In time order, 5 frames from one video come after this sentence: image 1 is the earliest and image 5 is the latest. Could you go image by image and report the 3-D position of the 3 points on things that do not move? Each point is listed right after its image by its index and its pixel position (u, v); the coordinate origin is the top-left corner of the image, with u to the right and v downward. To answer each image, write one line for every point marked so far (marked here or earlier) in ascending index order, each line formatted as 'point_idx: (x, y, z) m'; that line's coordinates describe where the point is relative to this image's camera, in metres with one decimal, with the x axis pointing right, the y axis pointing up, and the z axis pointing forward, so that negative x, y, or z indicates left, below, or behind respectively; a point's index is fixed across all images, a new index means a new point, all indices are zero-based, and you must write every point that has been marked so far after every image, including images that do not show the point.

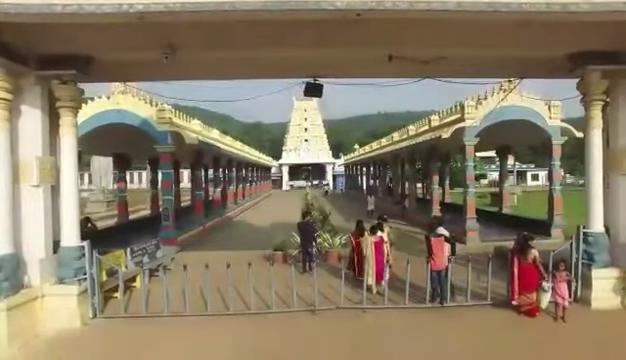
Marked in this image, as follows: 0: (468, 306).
0: (+3.1, -2.5, +8.4) m
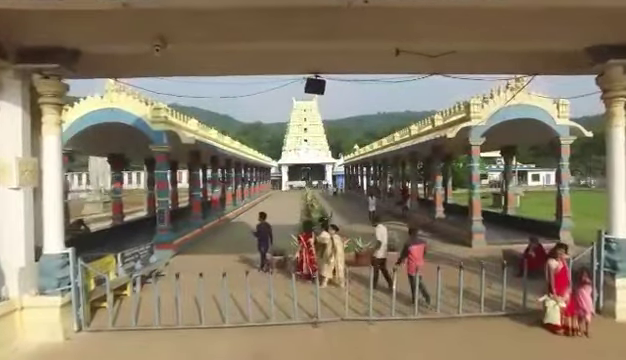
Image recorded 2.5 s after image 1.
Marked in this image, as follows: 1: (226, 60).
0: (+3.1, -2.5, +7.8) m
1: (-1.7, +2.4, +8.4) m
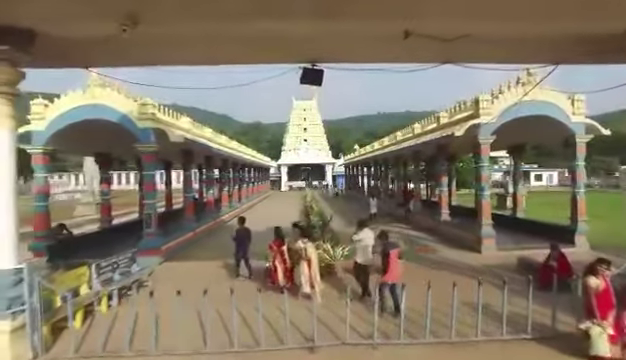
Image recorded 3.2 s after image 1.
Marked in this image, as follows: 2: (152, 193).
0: (+3.0, -2.5, +6.8) m
1: (-1.8, +2.3, +7.3) m
2: (-5.6, -0.5, +14.6) m
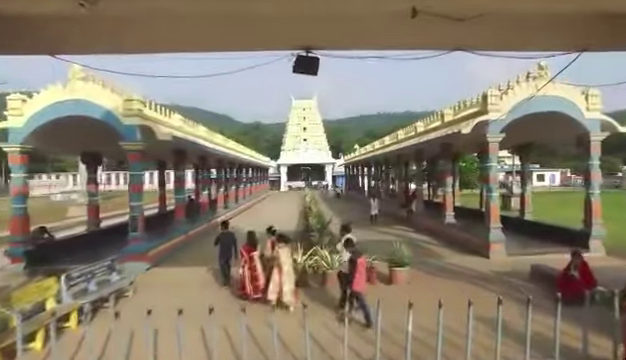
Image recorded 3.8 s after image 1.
0: (+2.9, -2.6, +5.8) m
1: (-1.9, +2.3, +6.4) m
2: (-5.7, -0.5, +13.7) m
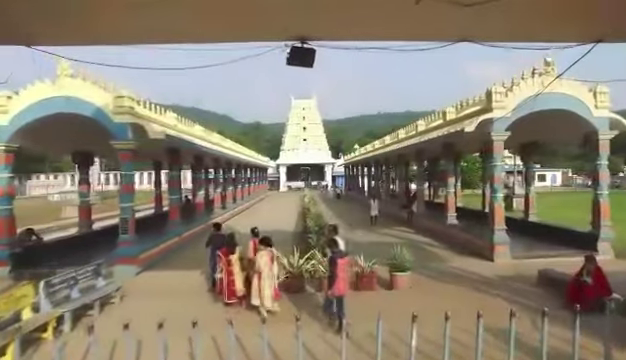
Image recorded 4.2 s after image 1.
0: (+2.9, -2.6, +5.3) m
1: (-1.9, +2.3, +5.9) m
2: (-5.8, -0.5, +13.2) m
